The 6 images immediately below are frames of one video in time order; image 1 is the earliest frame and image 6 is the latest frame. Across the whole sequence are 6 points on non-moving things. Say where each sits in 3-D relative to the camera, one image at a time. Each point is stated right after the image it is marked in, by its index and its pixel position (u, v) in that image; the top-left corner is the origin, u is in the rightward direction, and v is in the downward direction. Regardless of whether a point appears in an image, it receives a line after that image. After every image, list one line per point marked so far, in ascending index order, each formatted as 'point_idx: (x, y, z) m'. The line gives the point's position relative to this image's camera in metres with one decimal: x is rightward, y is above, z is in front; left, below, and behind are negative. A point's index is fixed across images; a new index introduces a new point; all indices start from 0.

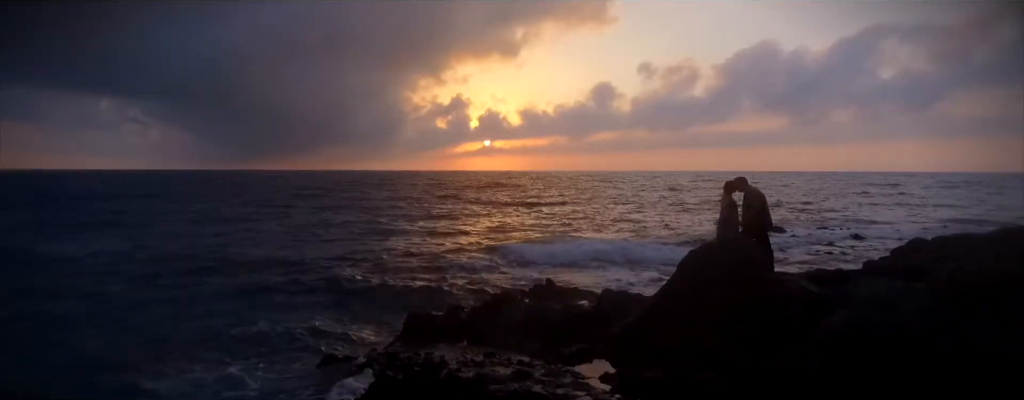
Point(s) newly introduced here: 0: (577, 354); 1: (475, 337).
0: (+1.1, -2.5, +9.2) m
1: (-0.6, -2.4, +10.2) m
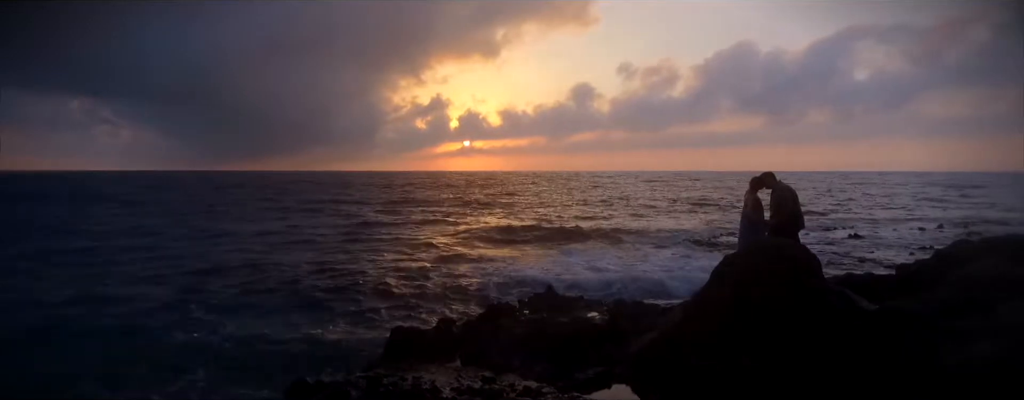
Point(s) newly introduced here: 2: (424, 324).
0: (+1.1, -2.5, +8.0) m
1: (-0.6, -2.4, +8.9) m
2: (-1.9, -2.7, +12.5) m
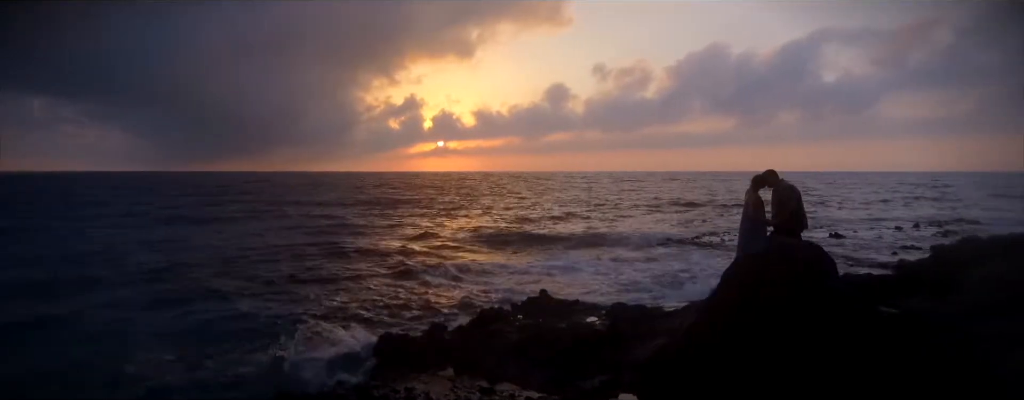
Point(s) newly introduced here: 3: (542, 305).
0: (+1.1, -2.5, +7.6) m
1: (-0.7, -2.4, +8.5) m
2: (-2.1, -2.7, +12.0) m
3: (+0.5, -1.9, +10.1) m
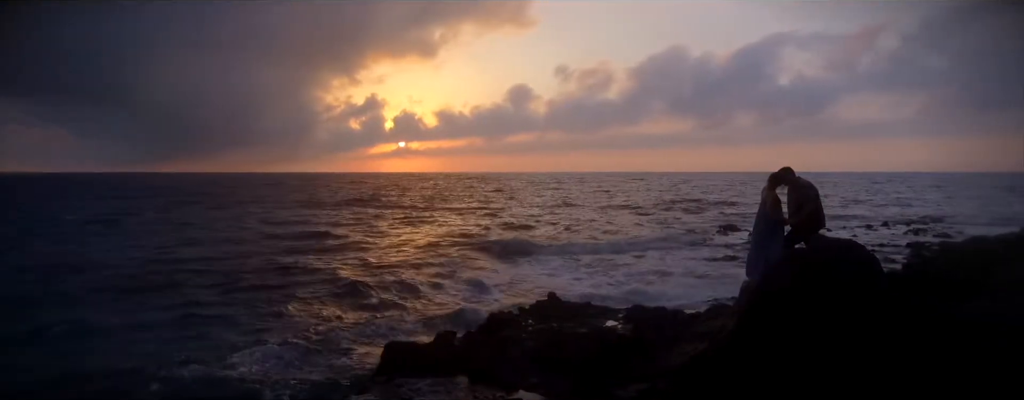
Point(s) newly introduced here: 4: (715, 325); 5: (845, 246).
0: (+1.4, -2.5, +7.3) m
1: (-0.5, -2.4, +8.0) m
2: (-2.1, -2.7, +11.5) m
3: (+0.7, -1.9, +9.7) m
4: (+2.6, -1.6, +7.4) m
5: (+3.8, -0.5, +6.7) m
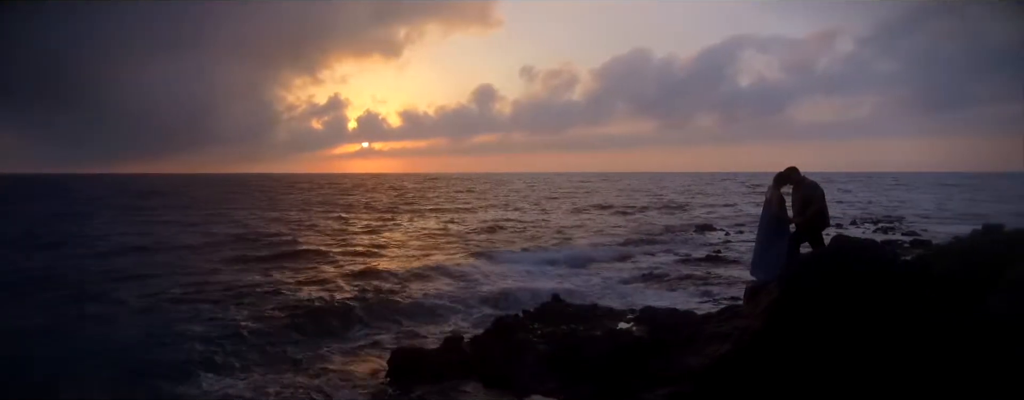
0: (+1.6, -2.5, +7.2) m
1: (-0.3, -2.4, +7.9) m
2: (-2.1, -2.8, +11.2) m
3: (+0.7, -1.9, +9.6) m
4: (+2.9, -1.6, +7.4) m
5: (+4.1, -0.5, +6.8) m
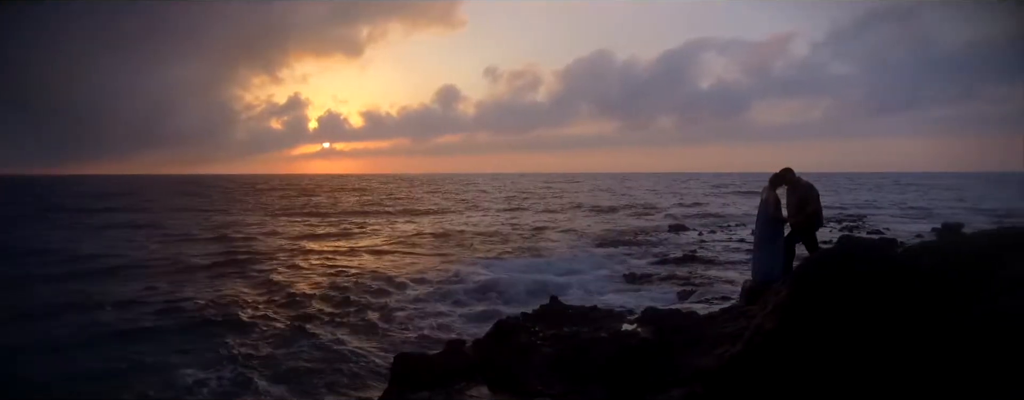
0: (+1.8, -2.5, +7.2) m
1: (-0.2, -2.5, +7.8) m
2: (-2.2, -2.8, +11.0) m
3: (+0.7, -1.9, +9.5) m
4: (+3.0, -1.6, +7.5) m
5: (+4.2, -0.6, +7.0) m
